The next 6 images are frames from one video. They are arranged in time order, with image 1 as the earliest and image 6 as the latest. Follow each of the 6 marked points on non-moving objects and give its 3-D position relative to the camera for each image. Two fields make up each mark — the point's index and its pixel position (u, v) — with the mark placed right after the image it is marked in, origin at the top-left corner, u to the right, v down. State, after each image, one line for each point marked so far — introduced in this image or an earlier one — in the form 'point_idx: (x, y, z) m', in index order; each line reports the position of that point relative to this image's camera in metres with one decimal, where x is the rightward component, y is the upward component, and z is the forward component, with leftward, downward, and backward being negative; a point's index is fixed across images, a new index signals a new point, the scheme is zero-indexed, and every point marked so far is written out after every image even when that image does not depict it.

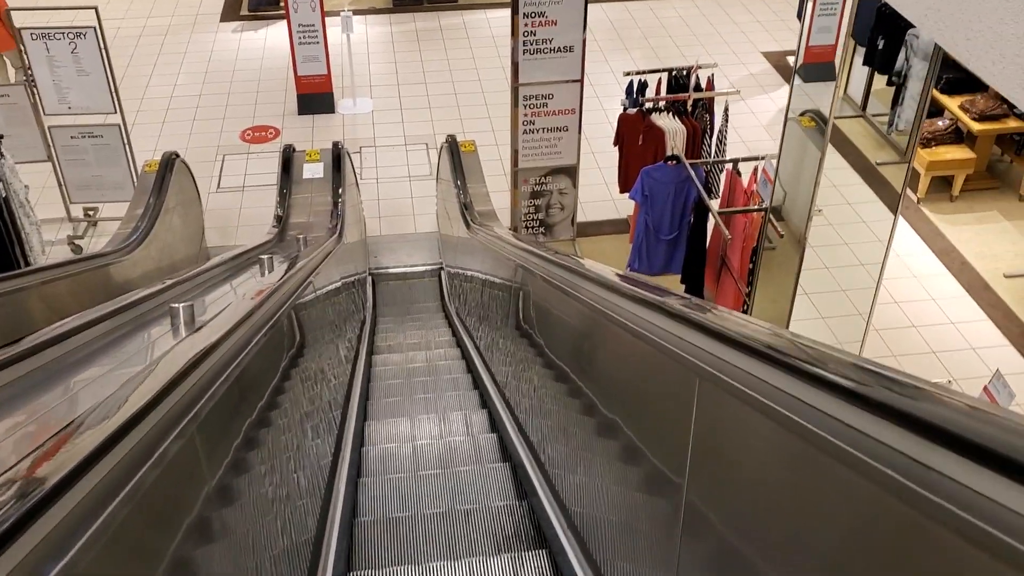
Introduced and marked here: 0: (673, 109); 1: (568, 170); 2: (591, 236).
0: (+1.1, +1.2, +6.0) m
1: (+0.4, +0.9, +6.5) m
2: (+0.6, +0.4, +7.1) m
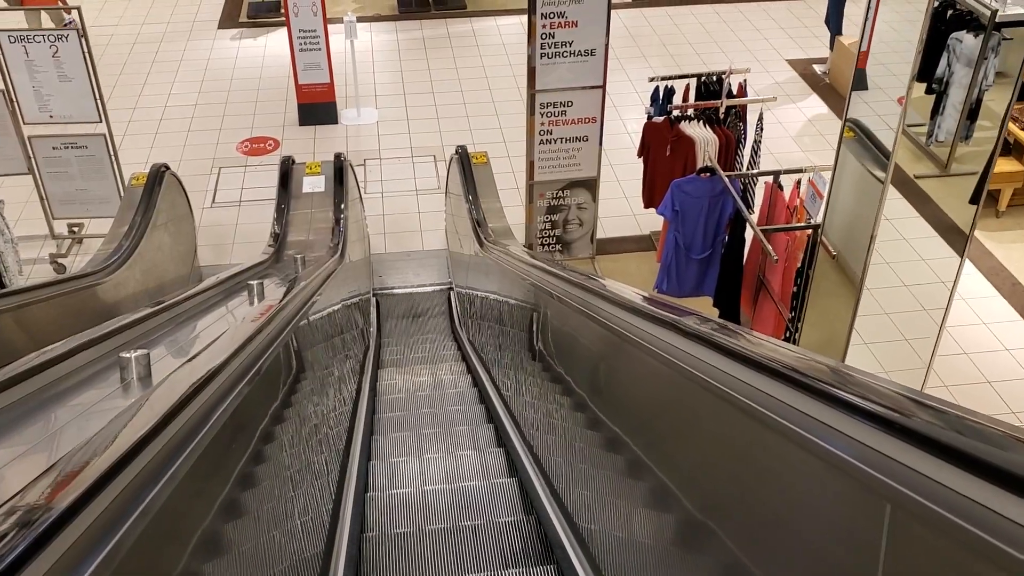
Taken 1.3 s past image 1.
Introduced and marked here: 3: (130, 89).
0: (+1.2, +1.1, +5.5) m
1: (+0.5, +0.7, +6.0) m
2: (+0.7, +0.3, +6.6) m
3: (-3.8, +2.0, +8.7) m
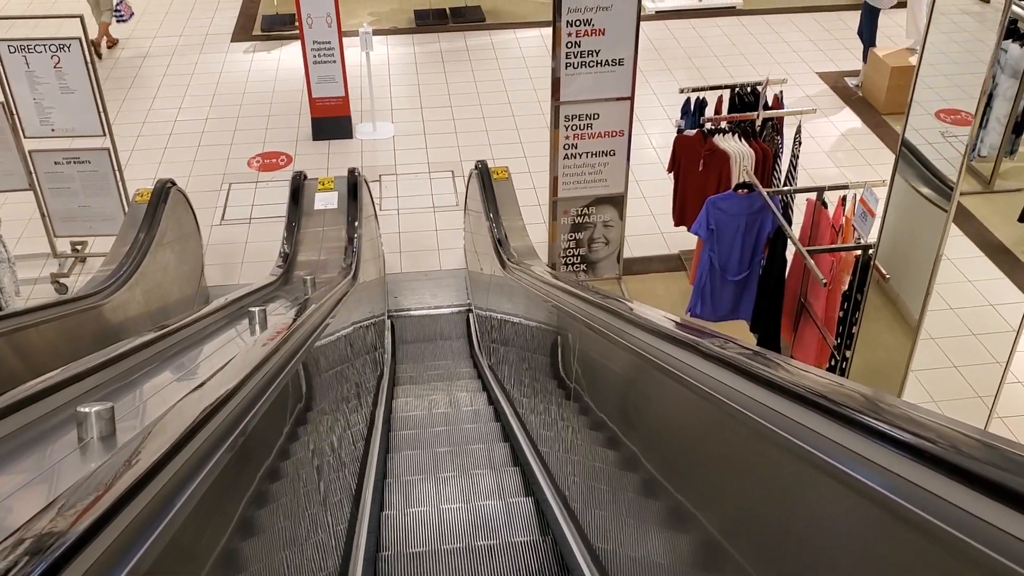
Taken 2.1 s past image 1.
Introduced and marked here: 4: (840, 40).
0: (+1.3, +0.9, +5.2) m
1: (+0.7, +0.6, +5.7) m
2: (+0.9, +0.1, +6.3) m
3: (-3.6, +1.8, +8.5) m
4: (+3.6, +2.7, +9.5) m
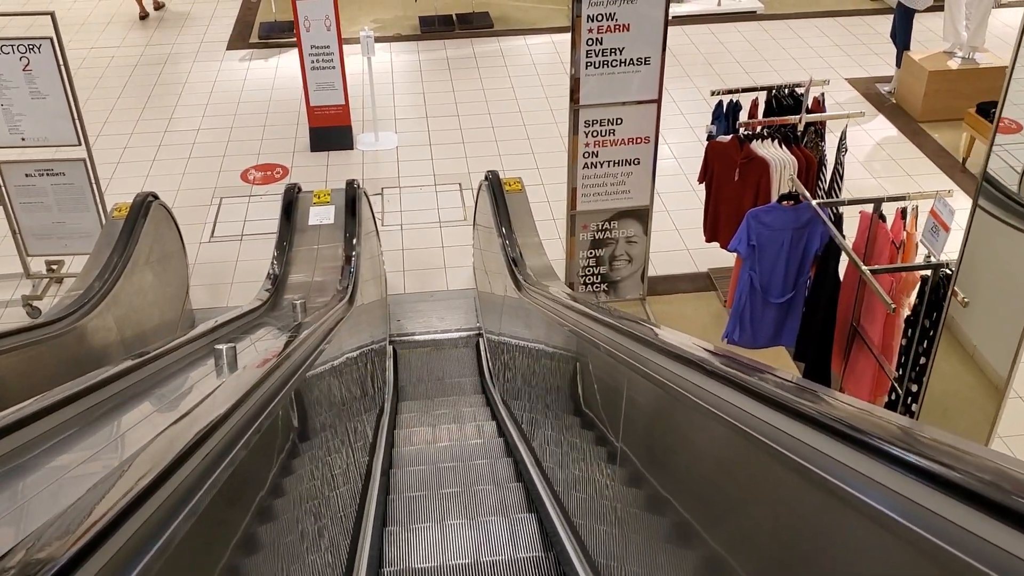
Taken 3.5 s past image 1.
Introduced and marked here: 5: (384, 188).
0: (+1.4, +0.8, +4.7) m
1: (+0.8, +0.4, +5.2) m
2: (+1.0, 0.0, +5.7) m
3: (-3.5, +1.6, +8.0) m
4: (+3.7, +2.5, +9.0) m
5: (-1.0, +0.8, +7.0) m
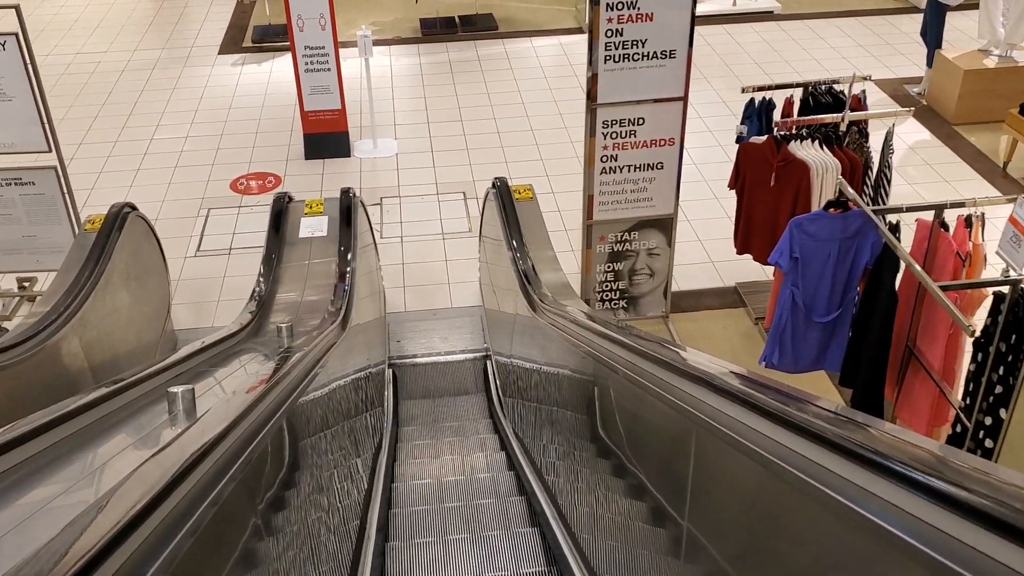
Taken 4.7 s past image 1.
0: (+1.5, +0.7, +4.2) m
1: (+0.8, +0.3, +4.7) m
2: (+1.1, -0.1, +5.3) m
3: (-3.4, +1.4, +7.6) m
4: (+3.7, +2.4, +8.5) m
5: (-1.0, +0.7, +6.6) m
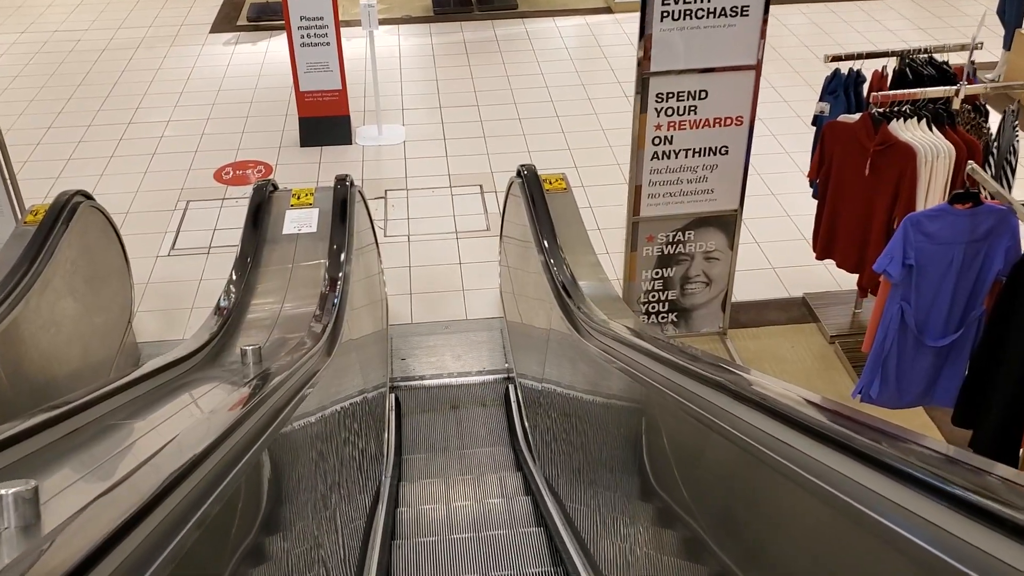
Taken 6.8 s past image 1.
0: (+1.6, +0.7, +3.4) m
1: (+0.9, +0.3, +3.9) m
2: (+1.2, -0.2, +4.4) m
3: (-3.3, +1.4, +6.8) m
4: (+3.9, +2.3, +7.7) m
5: (-0.8, +0.6, +5.8) m
